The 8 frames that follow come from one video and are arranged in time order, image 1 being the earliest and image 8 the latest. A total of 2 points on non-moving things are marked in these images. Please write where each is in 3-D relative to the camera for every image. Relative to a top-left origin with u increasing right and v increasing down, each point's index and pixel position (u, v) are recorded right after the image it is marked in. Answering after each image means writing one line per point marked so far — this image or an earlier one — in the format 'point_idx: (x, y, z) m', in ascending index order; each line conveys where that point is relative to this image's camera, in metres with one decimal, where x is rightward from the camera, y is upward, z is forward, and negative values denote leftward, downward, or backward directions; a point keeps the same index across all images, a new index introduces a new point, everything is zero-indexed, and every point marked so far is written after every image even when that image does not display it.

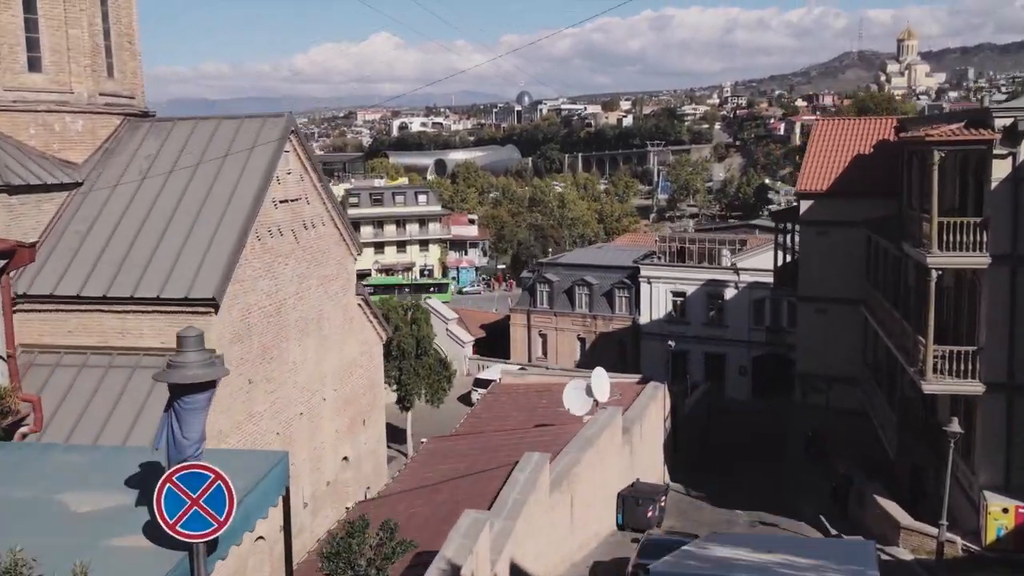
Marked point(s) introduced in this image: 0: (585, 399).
0: (+0.8, -1.3, +11.6) m
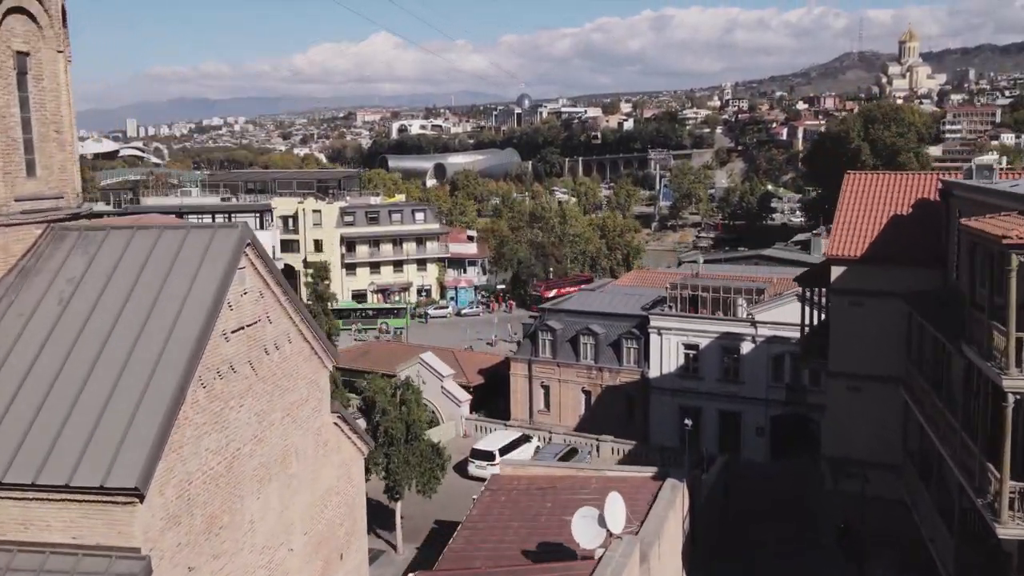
0: (+0.8, -2.4, +10.0) m
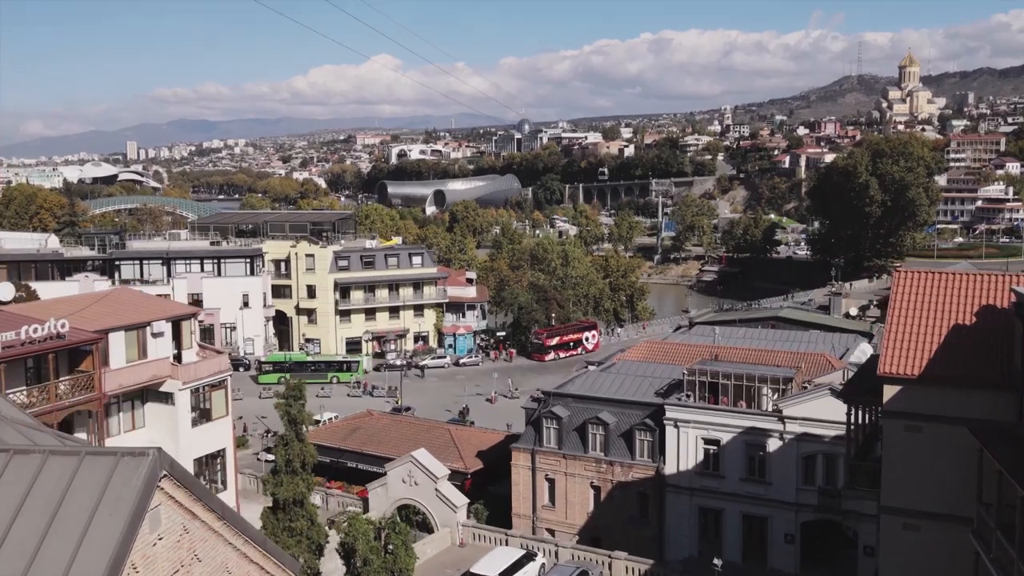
0: (+0.9, -3.8, +7.9) m
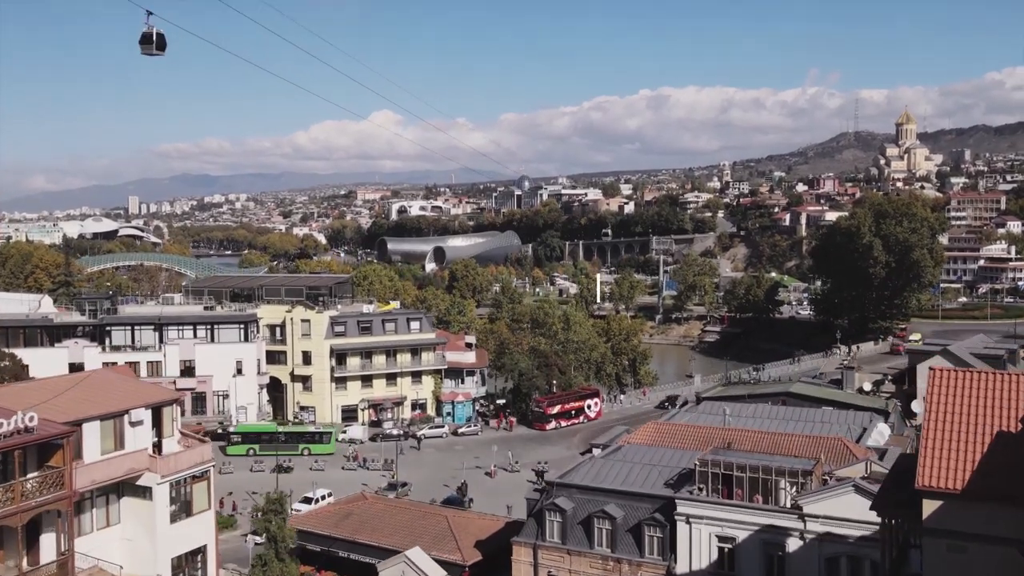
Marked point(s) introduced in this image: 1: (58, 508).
0: (+0.9, -4.8, +6.6) m
1: (-7.0, -3.4, +15.7) m
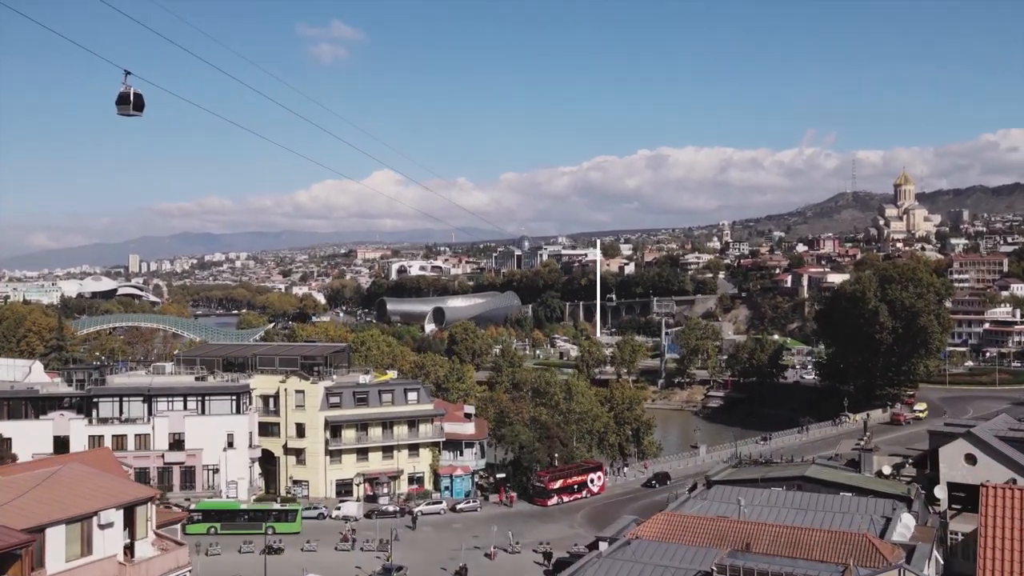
0: (+0.9, -5.6, +5.0) m
1: (-7.0, -4.8, +14.2) m
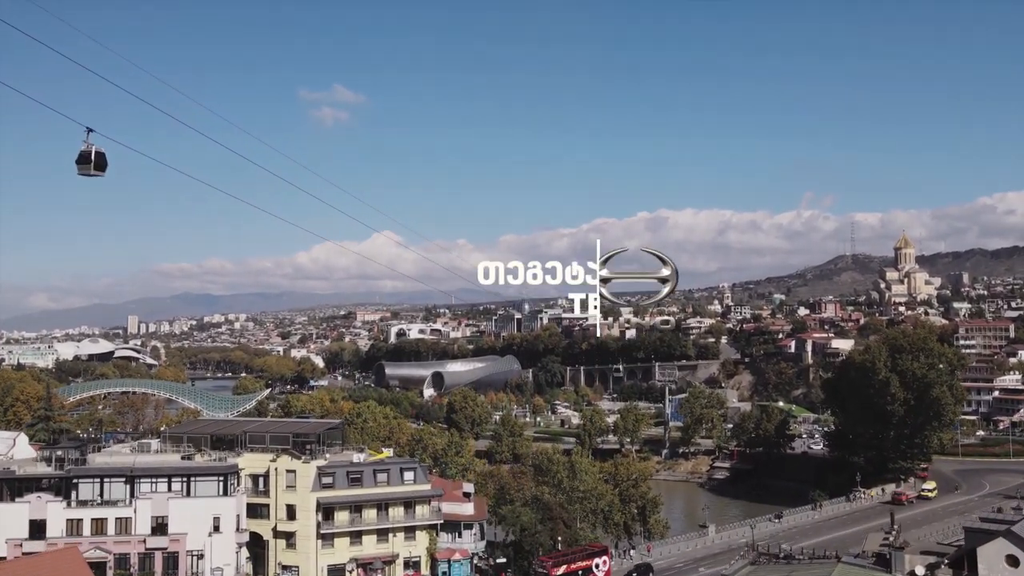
0: (+1.0, -6.4, +2.9) m
1: (-6.9, -6.1, +12.1) m
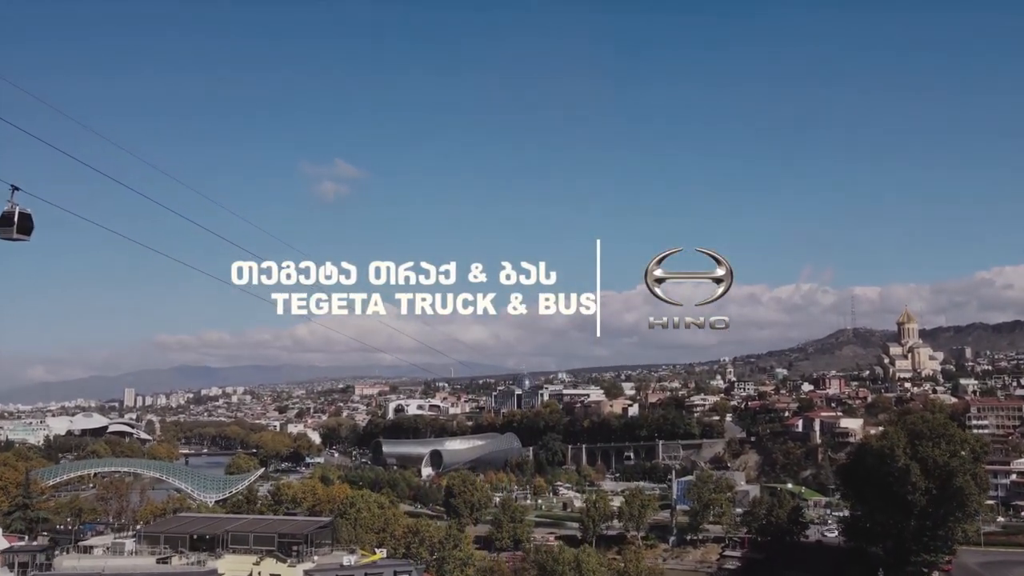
0: (+1.1, -7.1, -0.4) m
1: (-6.8, -7.4, +8.8) m
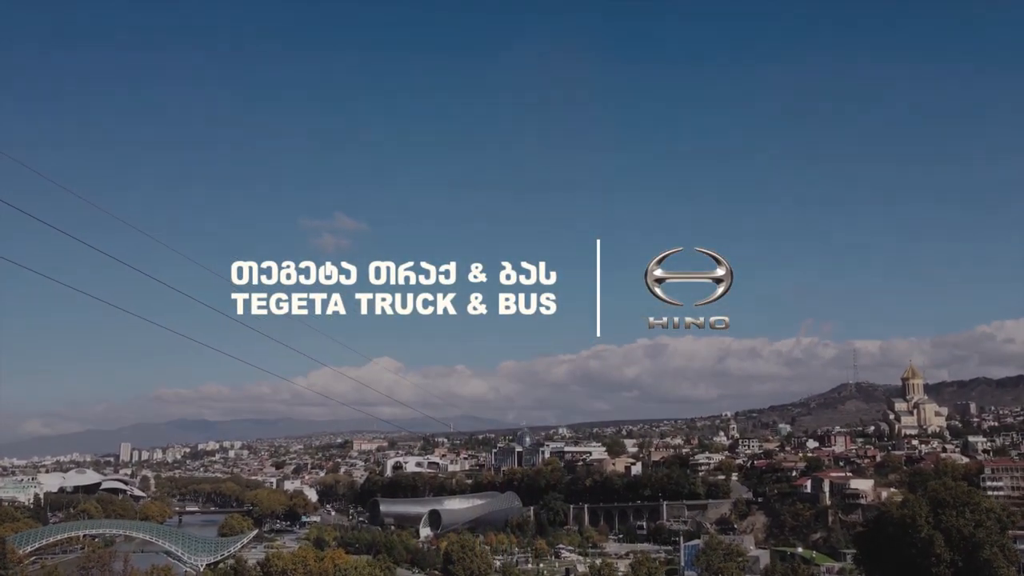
0: (+1.3, -7.3, -3.7) m
1: (-6.6, -8.1, +5.5) m
